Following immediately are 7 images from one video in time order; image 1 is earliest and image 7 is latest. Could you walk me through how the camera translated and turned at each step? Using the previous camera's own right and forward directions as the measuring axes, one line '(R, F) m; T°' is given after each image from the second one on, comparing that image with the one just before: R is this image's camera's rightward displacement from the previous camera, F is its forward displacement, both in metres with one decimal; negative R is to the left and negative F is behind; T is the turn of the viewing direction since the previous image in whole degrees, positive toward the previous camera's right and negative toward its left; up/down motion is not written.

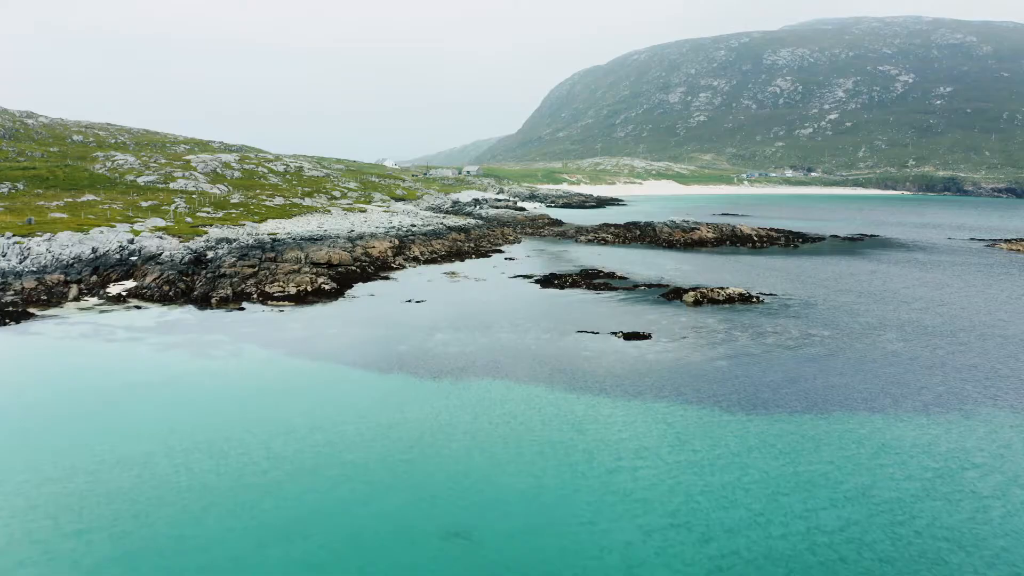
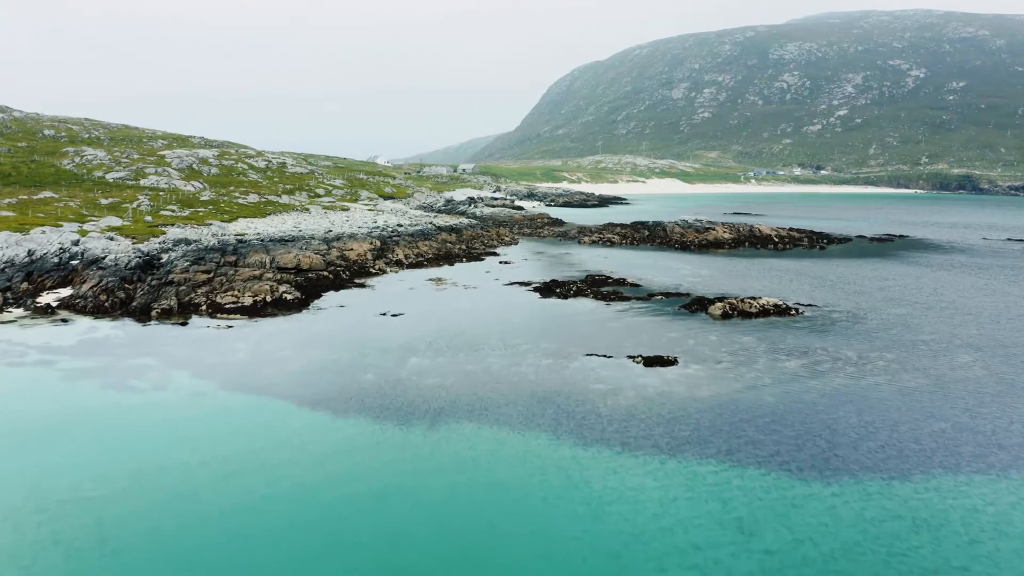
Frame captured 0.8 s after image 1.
(+0.2, +6.9) m; 0°
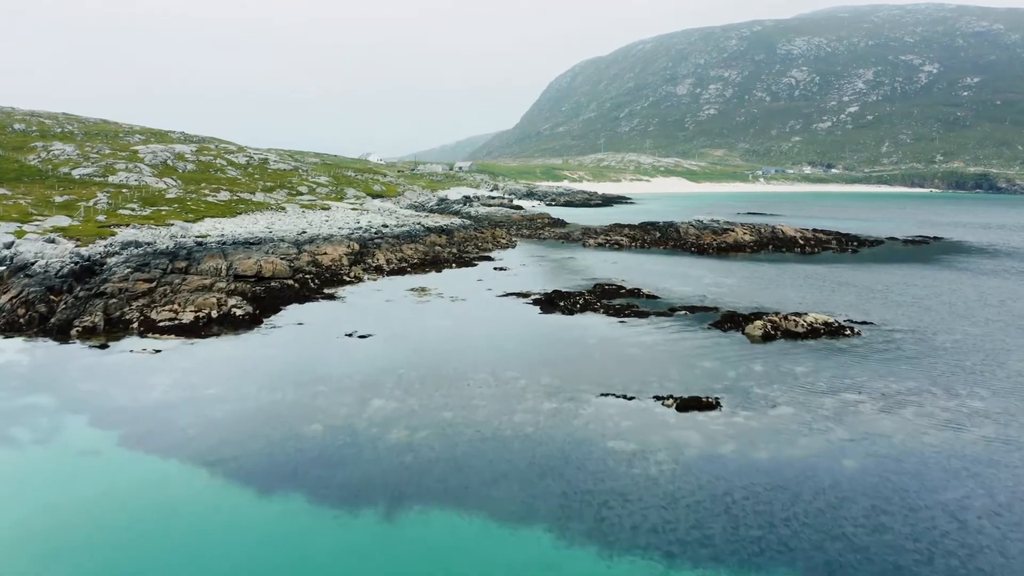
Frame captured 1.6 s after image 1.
(+0.2, +6.6) m; 0°
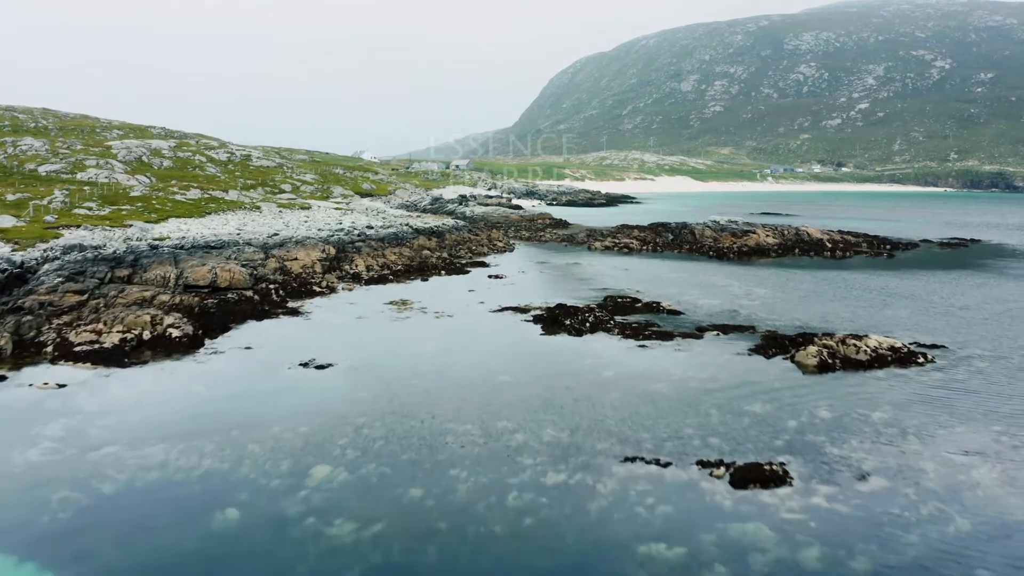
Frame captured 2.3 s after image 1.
(+0.2, +5.8) m; 0°
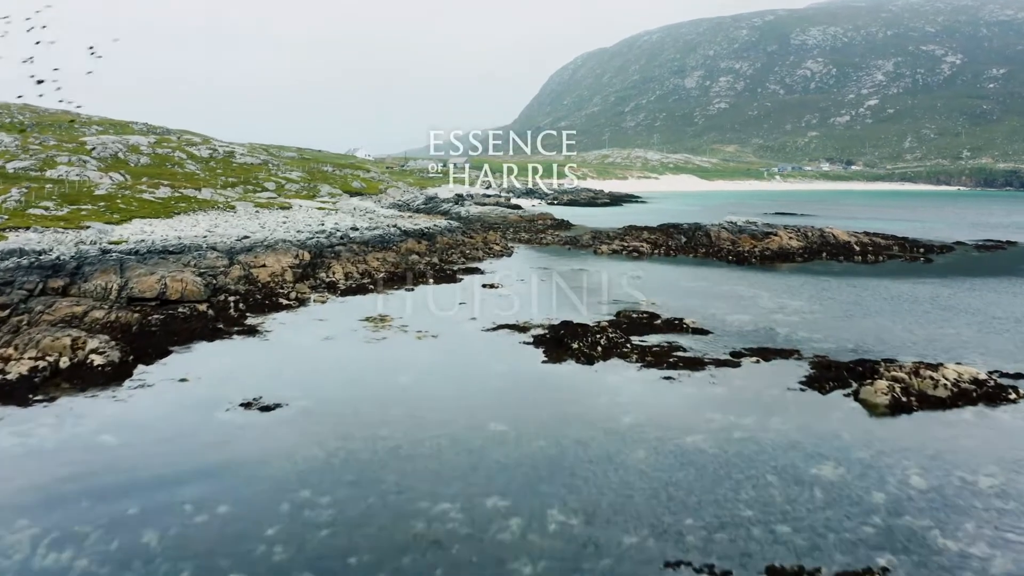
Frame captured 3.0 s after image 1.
(+0.1, +4.8) m; 0°
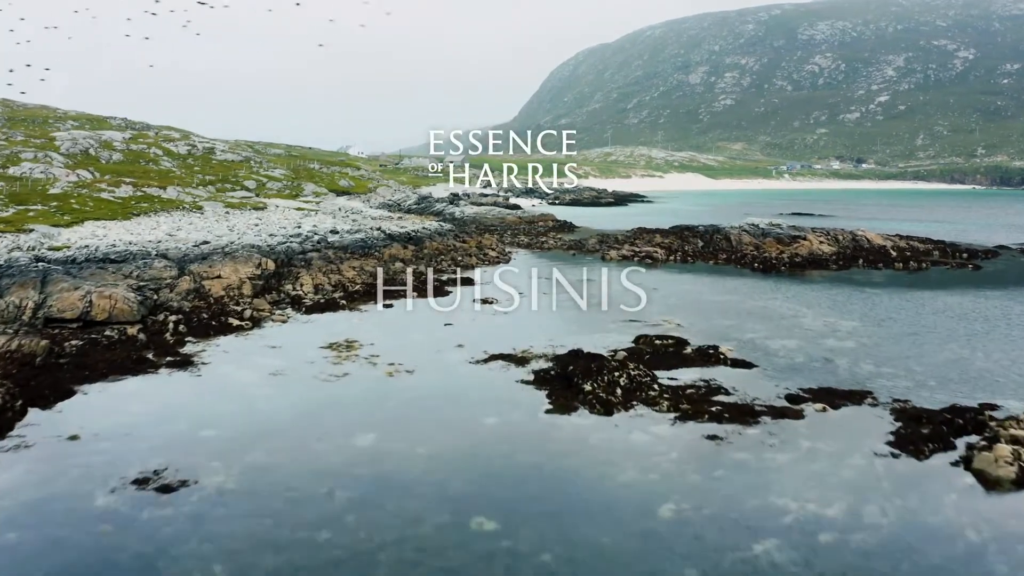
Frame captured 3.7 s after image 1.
(+0.1, +5.2) m; 0°
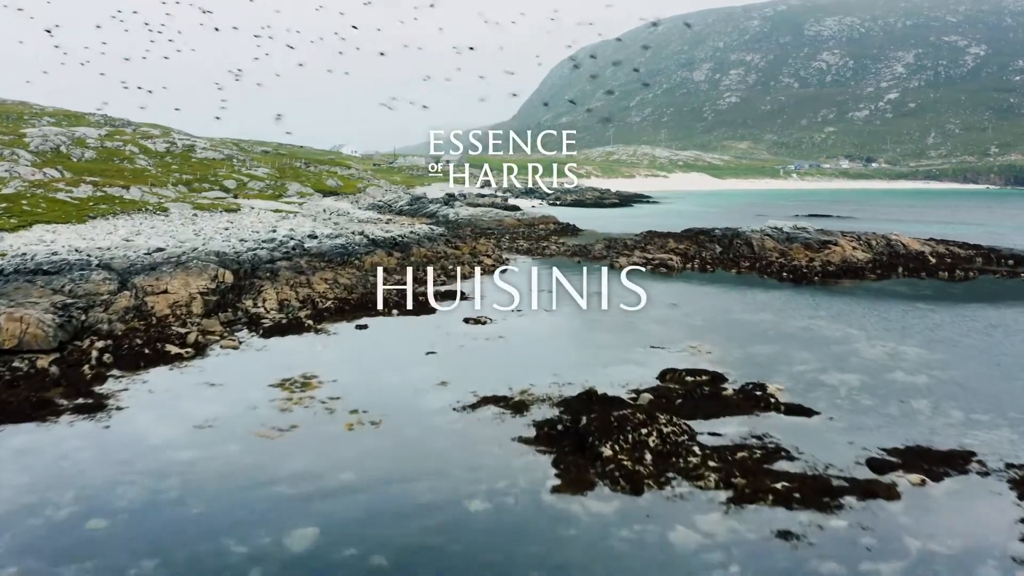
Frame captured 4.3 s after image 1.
(+0.1, +4.5) m; 0°
